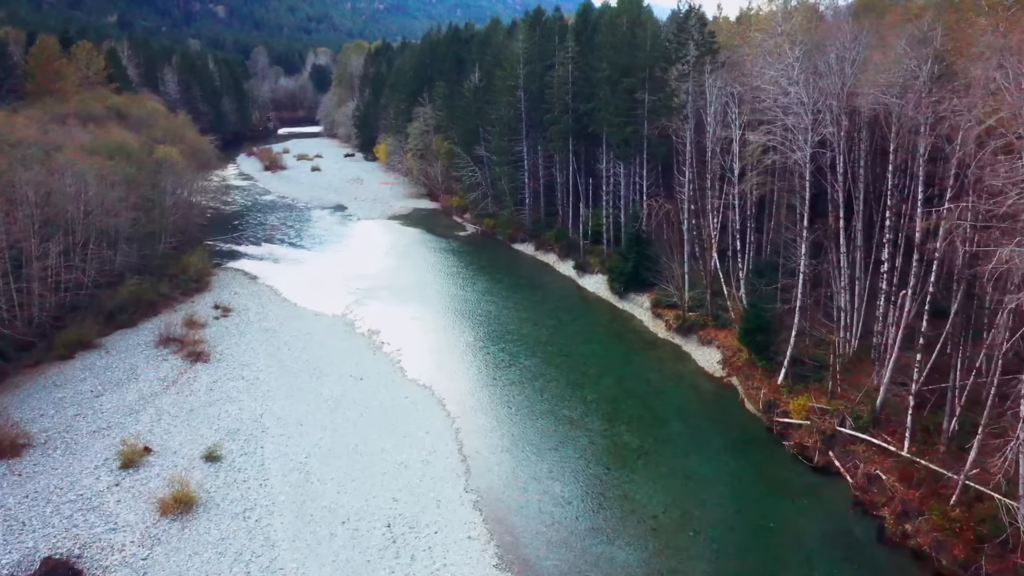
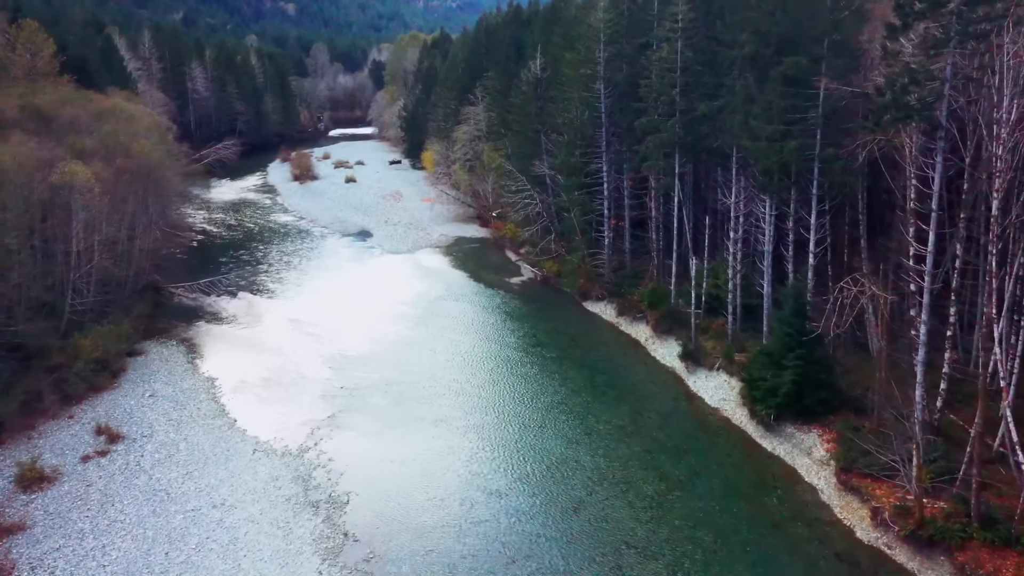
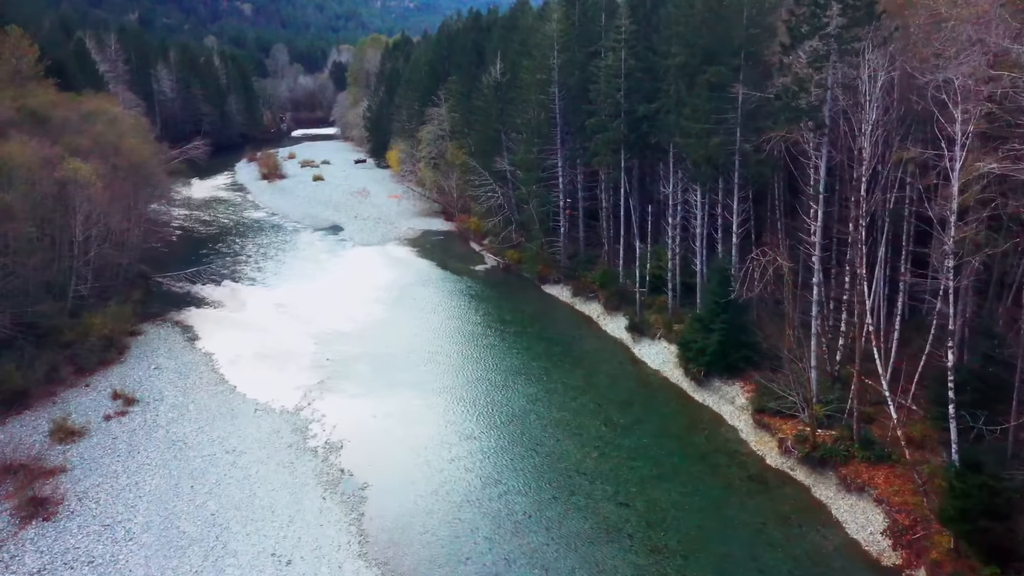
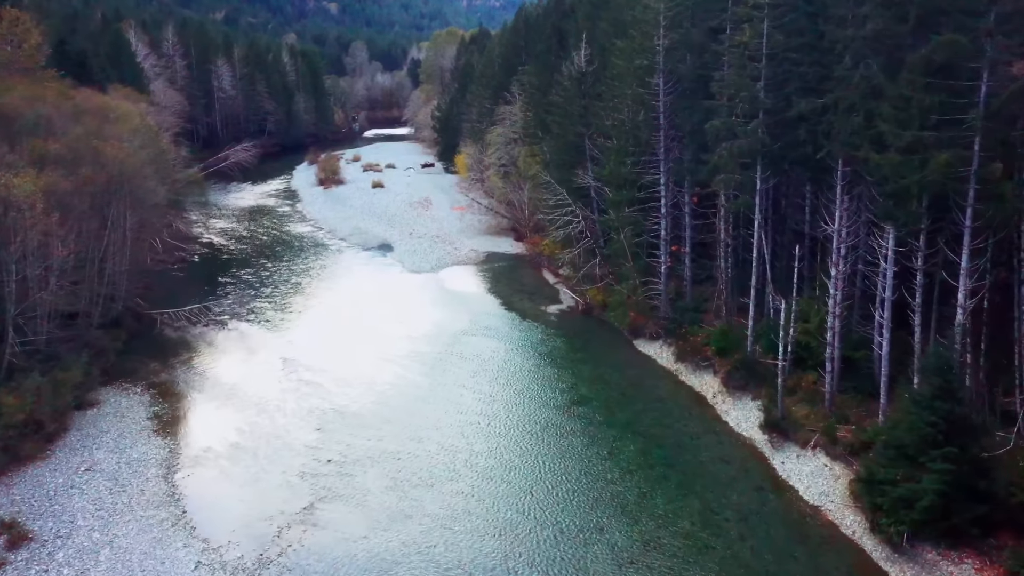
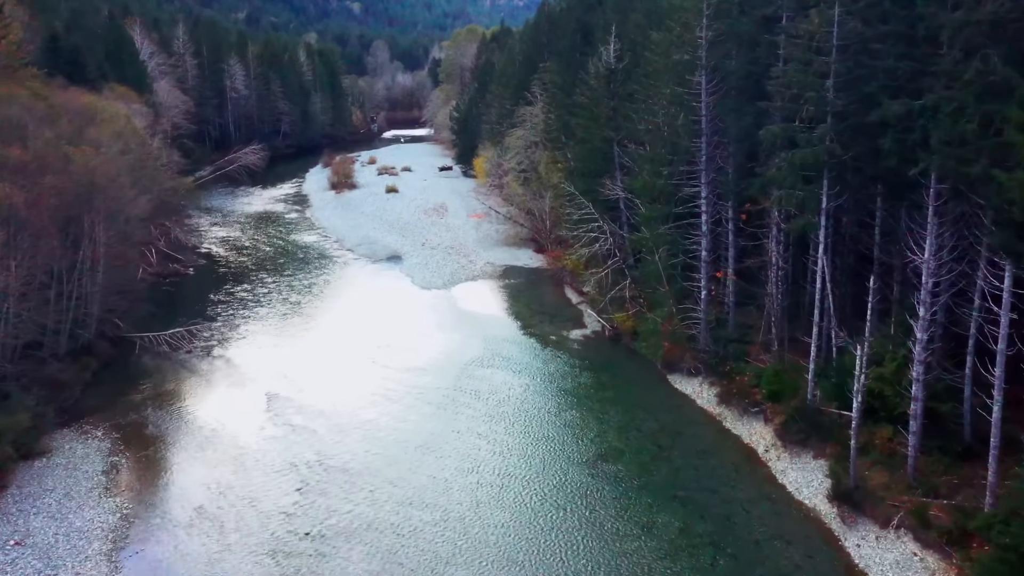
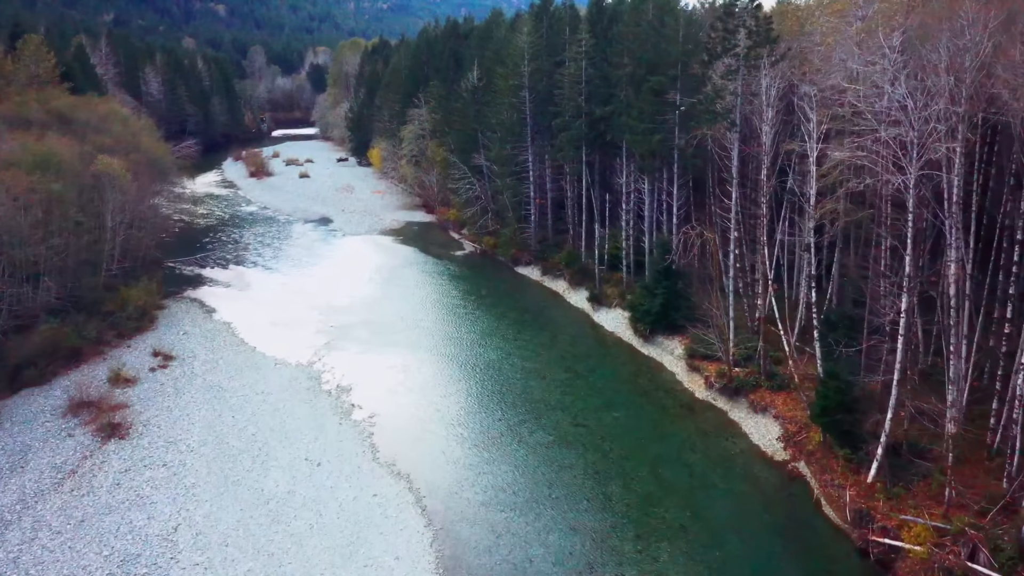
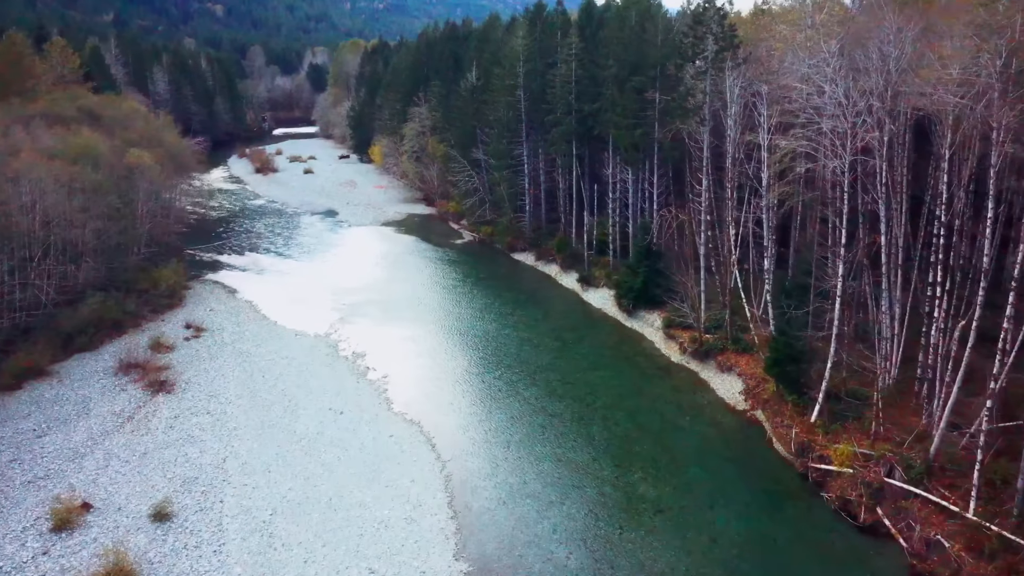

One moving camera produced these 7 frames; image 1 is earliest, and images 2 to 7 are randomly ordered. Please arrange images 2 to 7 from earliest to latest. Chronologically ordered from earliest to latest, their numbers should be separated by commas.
7, 6, 3, 2, 4, 5
